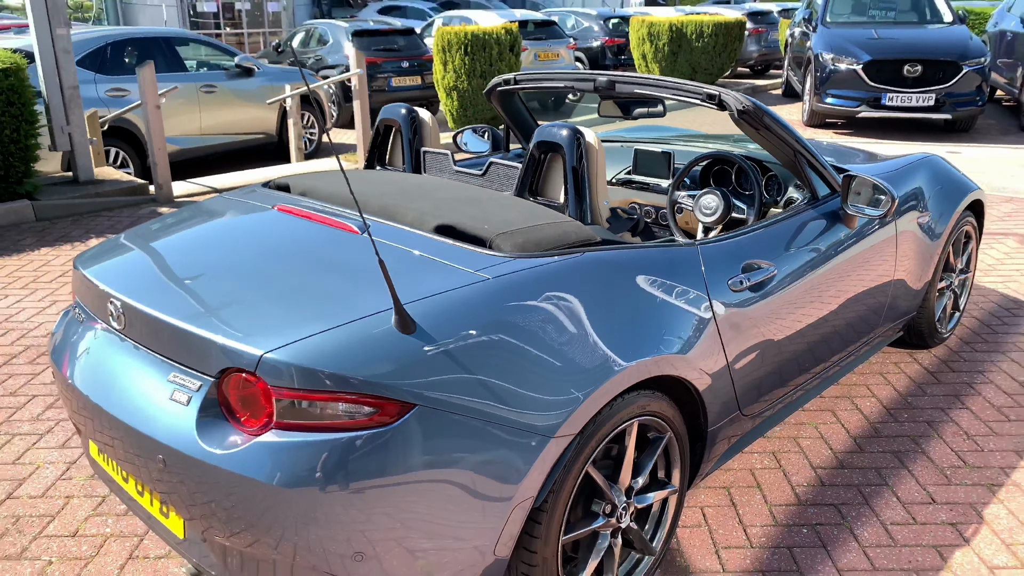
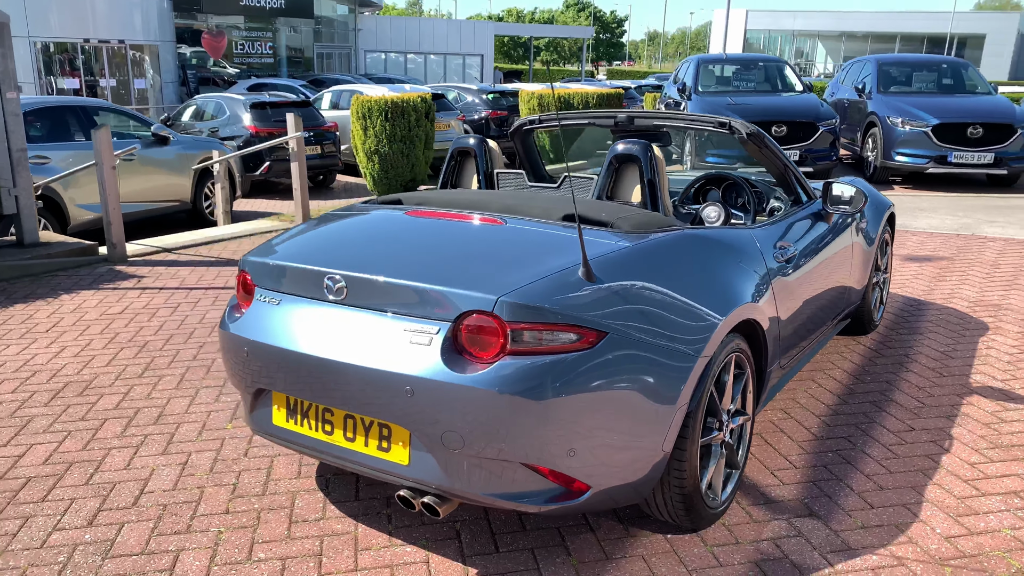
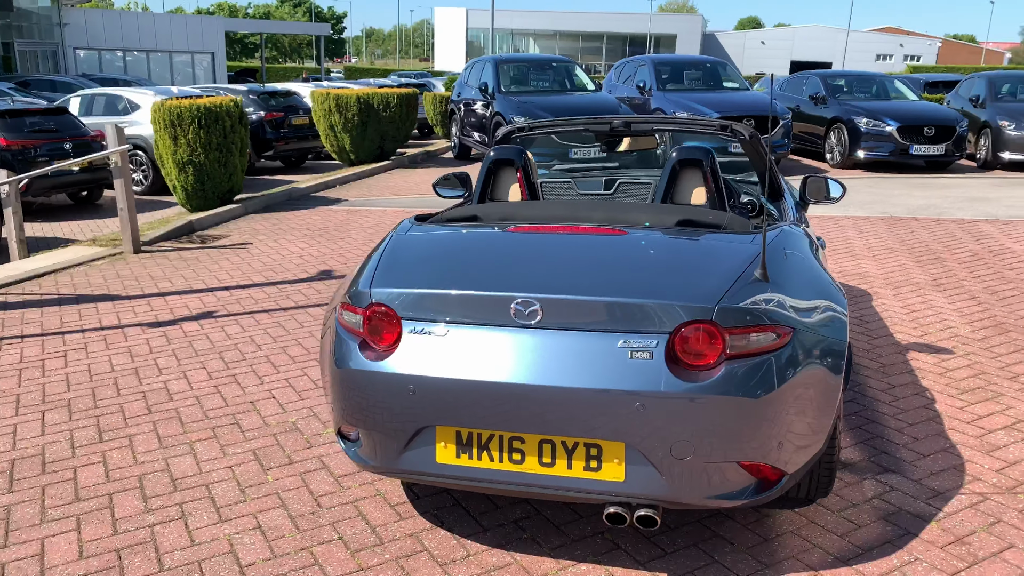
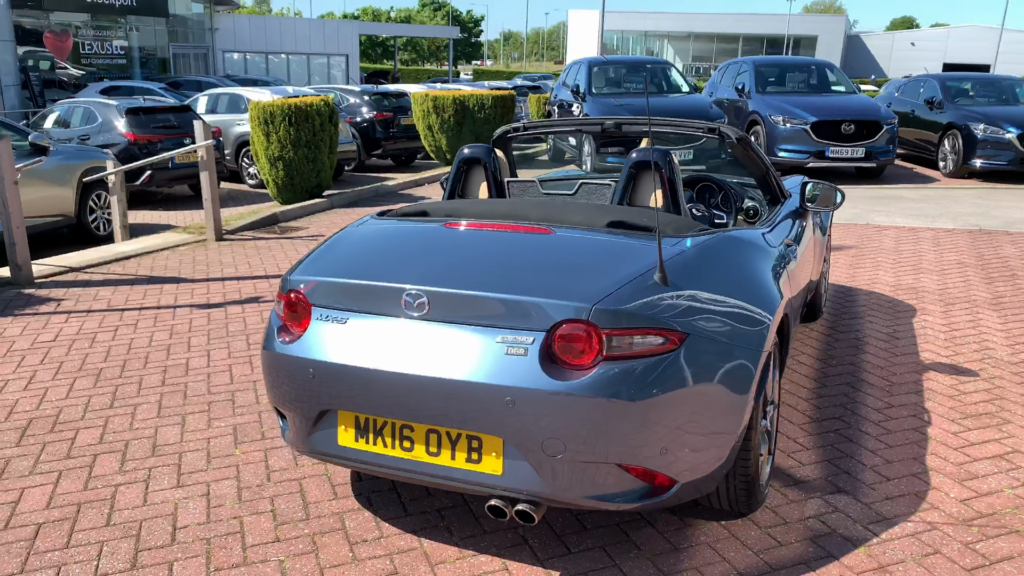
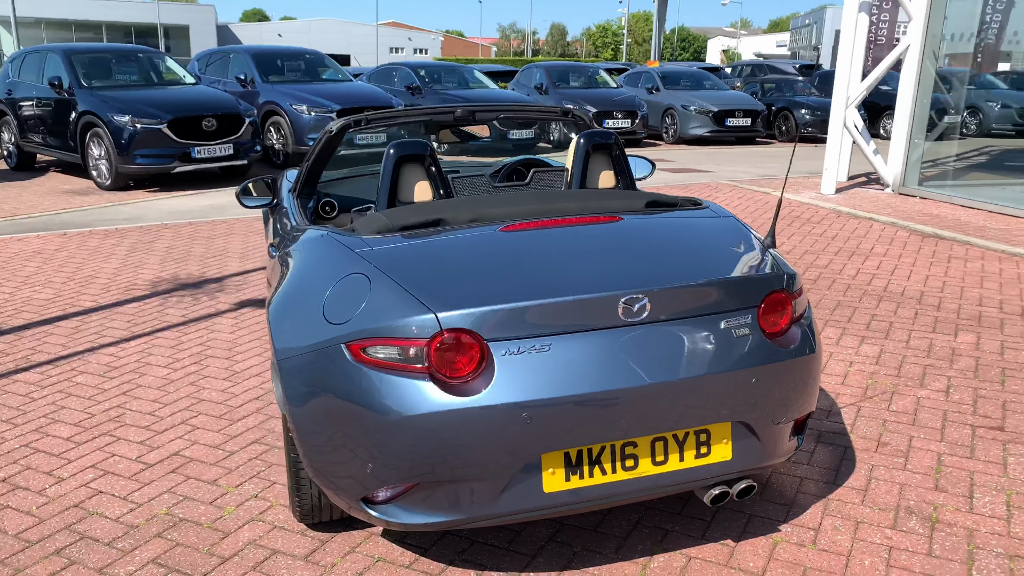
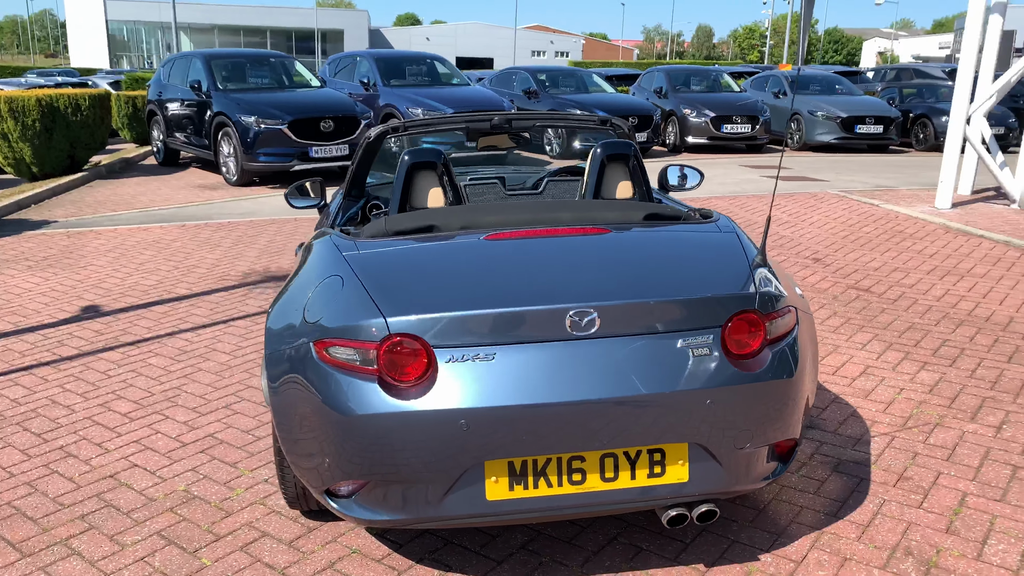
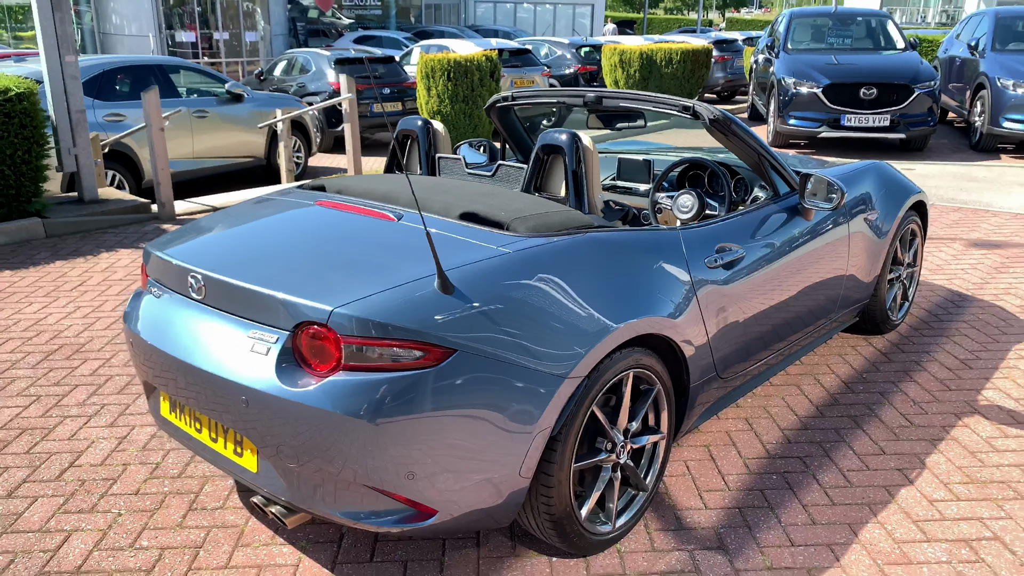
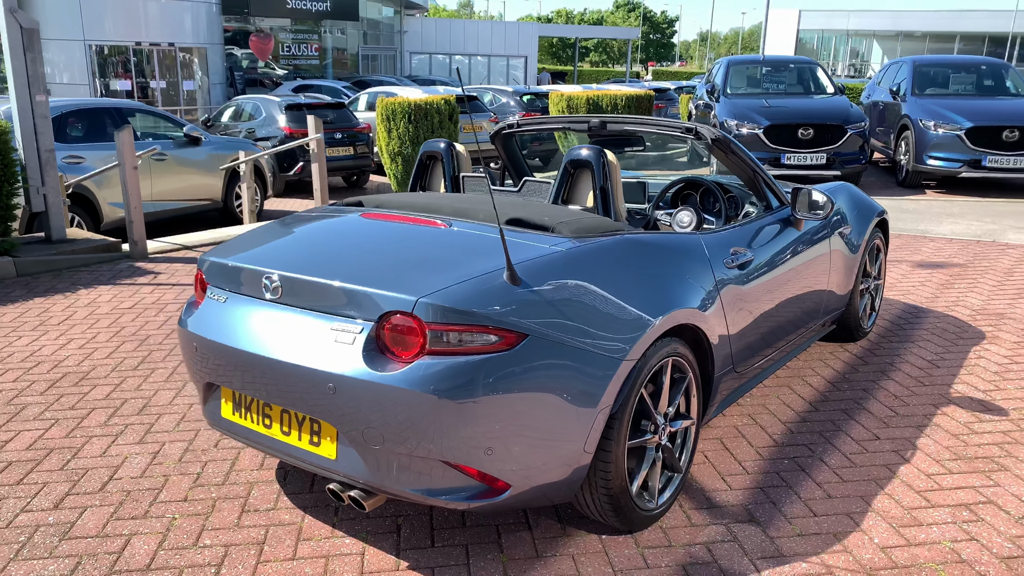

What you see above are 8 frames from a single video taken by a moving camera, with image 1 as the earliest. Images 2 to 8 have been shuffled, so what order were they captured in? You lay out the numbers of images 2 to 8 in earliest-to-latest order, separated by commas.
7, 8, 2, 4, 3, 6, 5
